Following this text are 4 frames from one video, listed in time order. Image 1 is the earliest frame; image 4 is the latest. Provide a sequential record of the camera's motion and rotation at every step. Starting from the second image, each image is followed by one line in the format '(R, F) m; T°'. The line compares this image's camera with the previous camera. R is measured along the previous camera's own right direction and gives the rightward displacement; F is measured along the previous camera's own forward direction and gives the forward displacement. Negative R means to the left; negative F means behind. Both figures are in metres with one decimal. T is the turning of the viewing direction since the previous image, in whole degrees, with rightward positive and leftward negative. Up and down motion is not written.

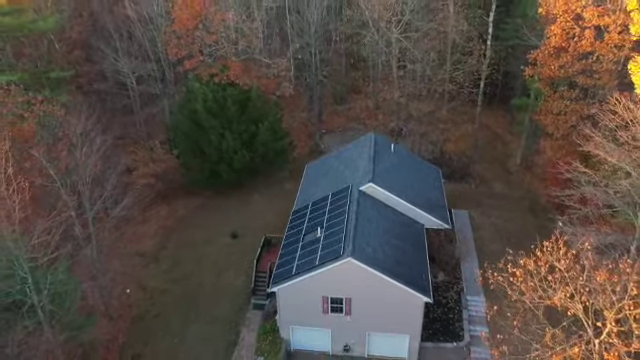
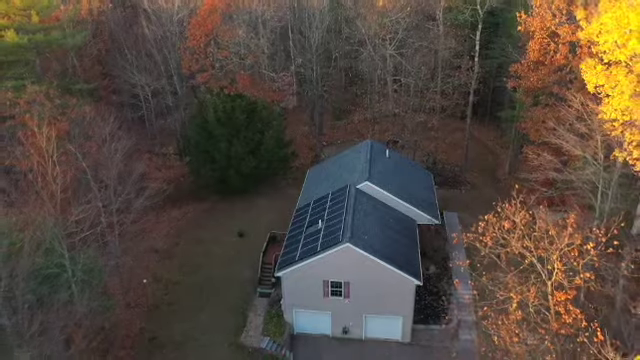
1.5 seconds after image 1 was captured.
(0.0, -2.0) m; 0°
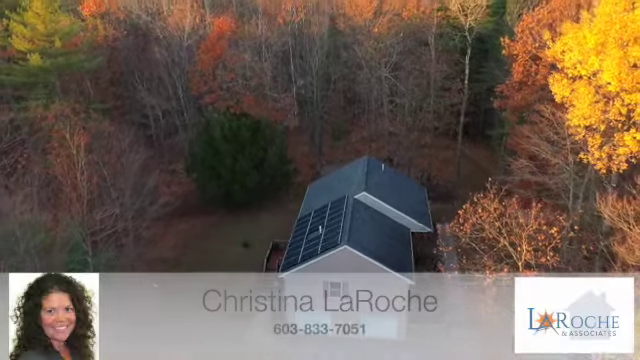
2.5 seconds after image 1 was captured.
(0.0, -1.7) m; 0°
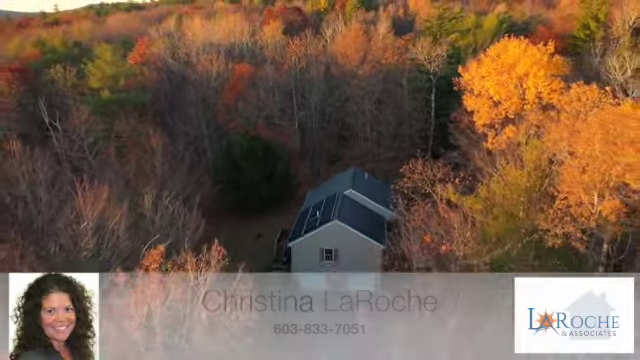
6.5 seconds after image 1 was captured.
(+0.1, -8.0) m; 0°
